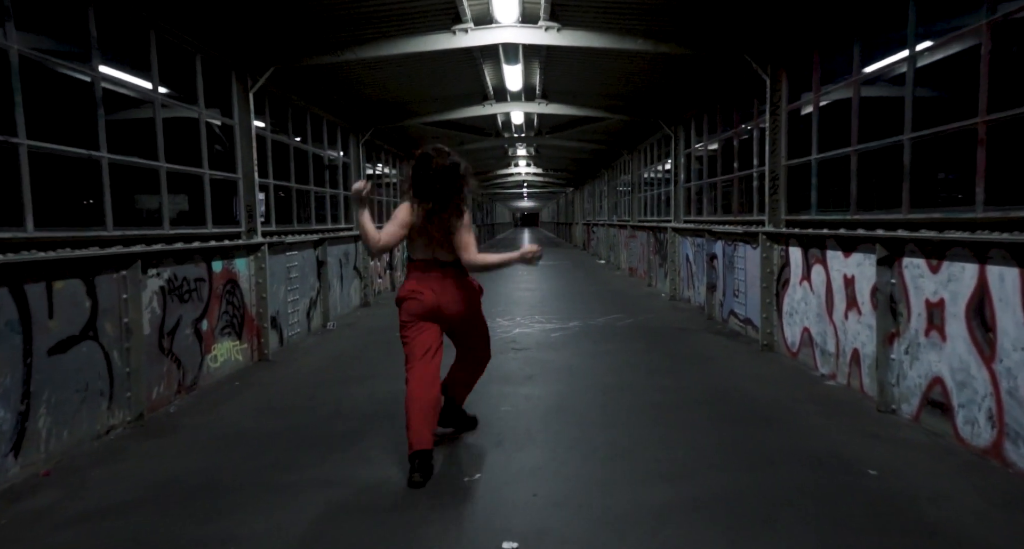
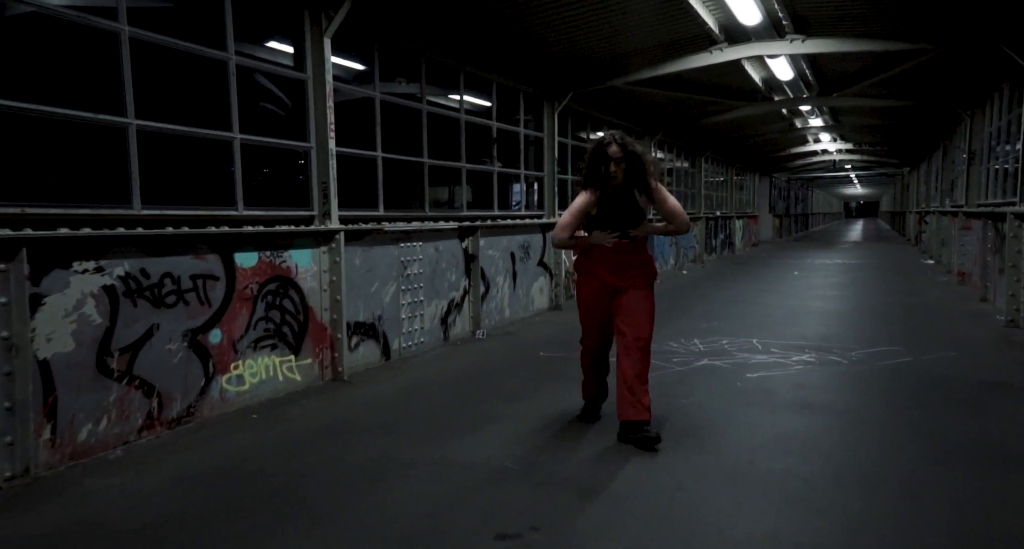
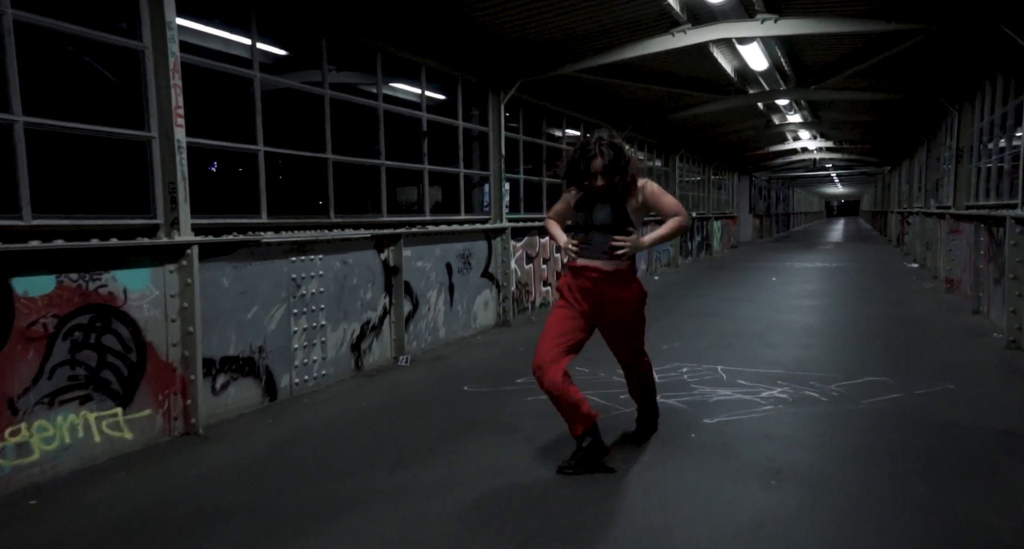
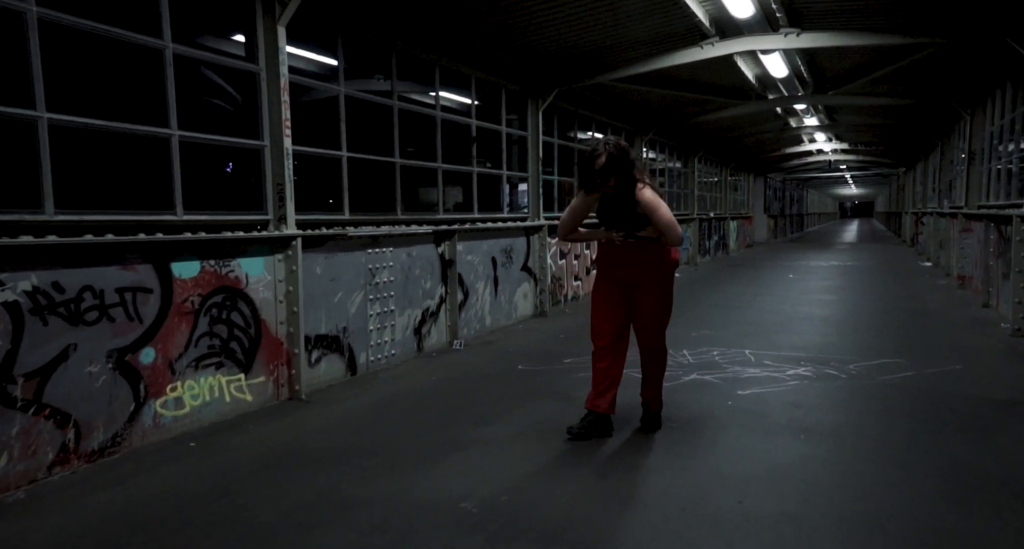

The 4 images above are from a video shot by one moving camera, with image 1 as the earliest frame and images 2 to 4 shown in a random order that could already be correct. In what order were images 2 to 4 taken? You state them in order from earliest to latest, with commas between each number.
2, 4, 3
